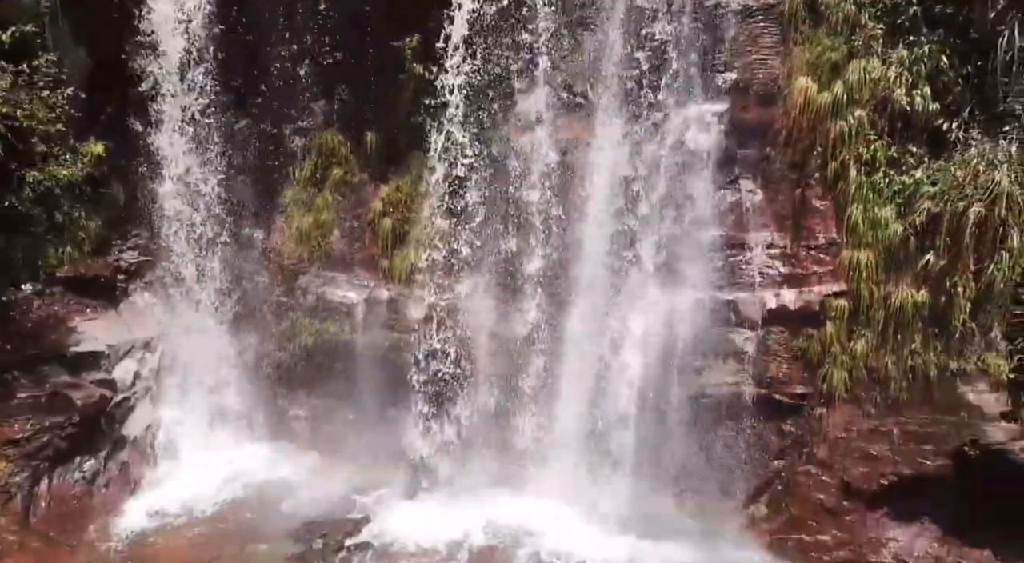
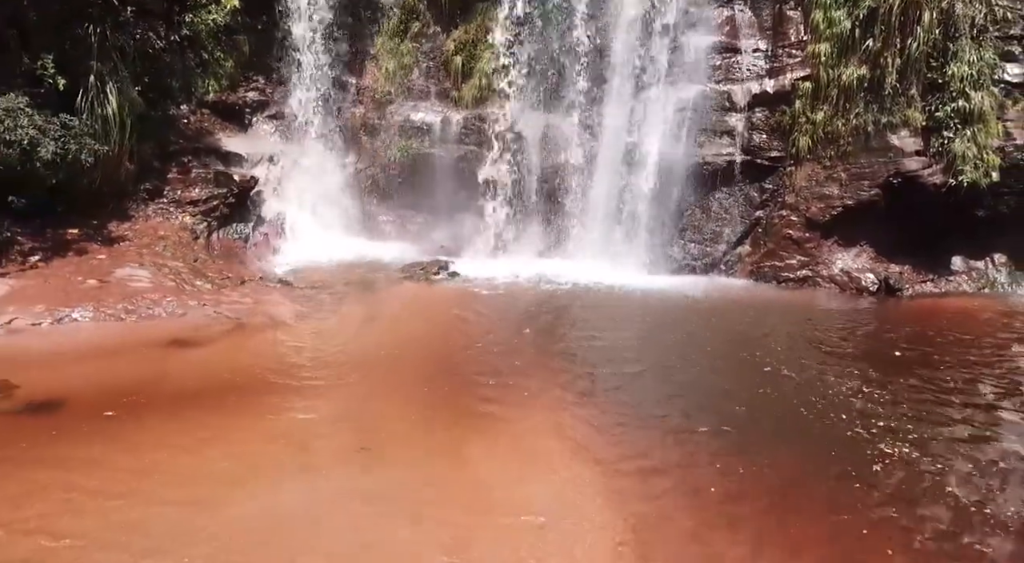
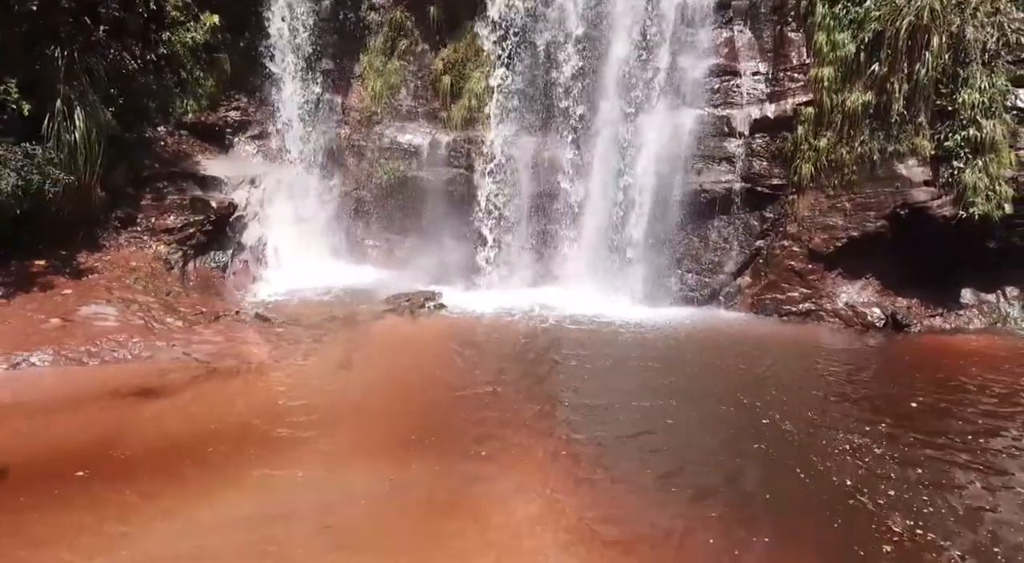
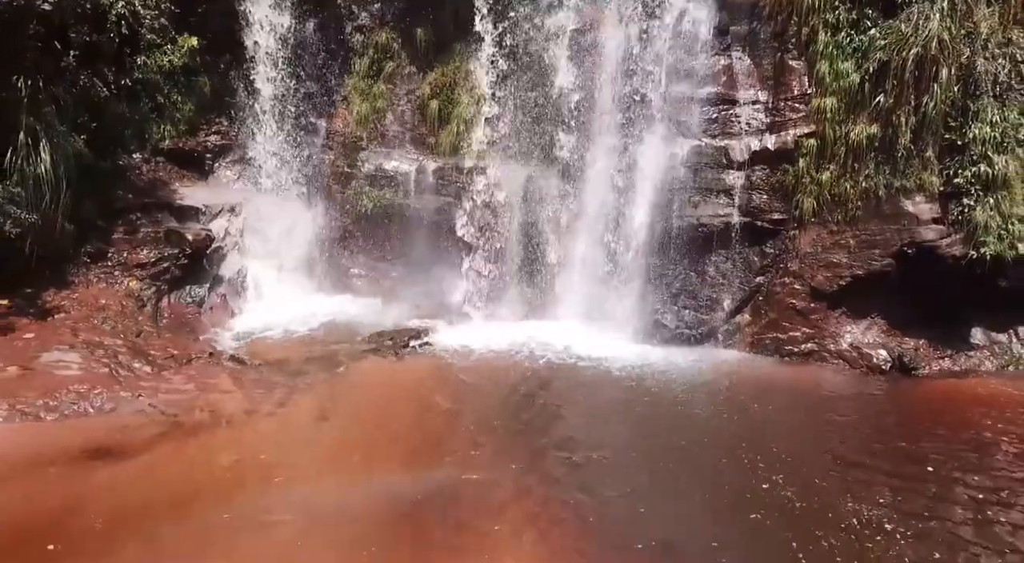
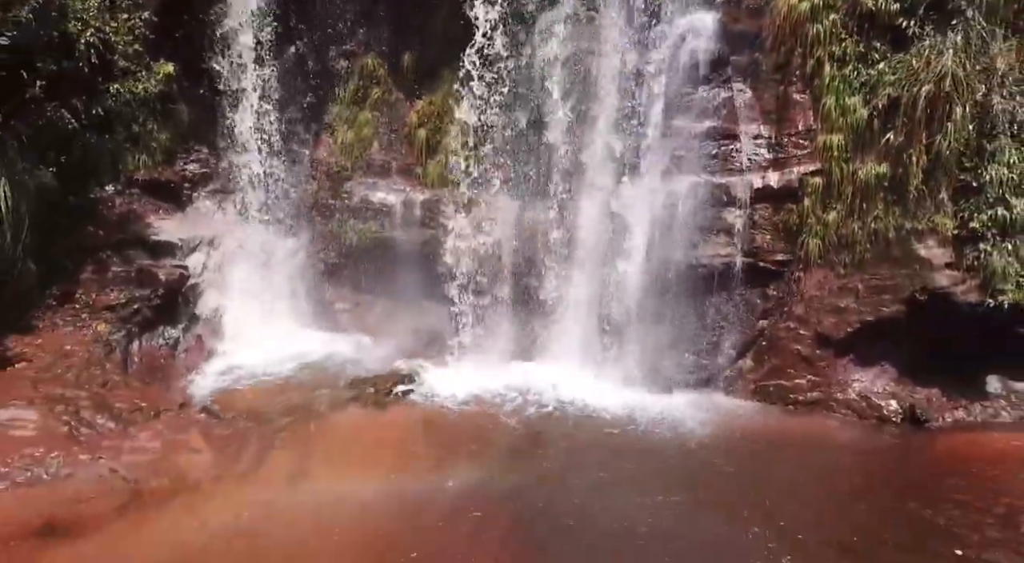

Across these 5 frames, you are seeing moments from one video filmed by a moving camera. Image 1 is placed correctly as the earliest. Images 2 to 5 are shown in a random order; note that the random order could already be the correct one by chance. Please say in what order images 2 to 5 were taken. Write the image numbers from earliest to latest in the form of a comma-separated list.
5, 4, 3, 2
